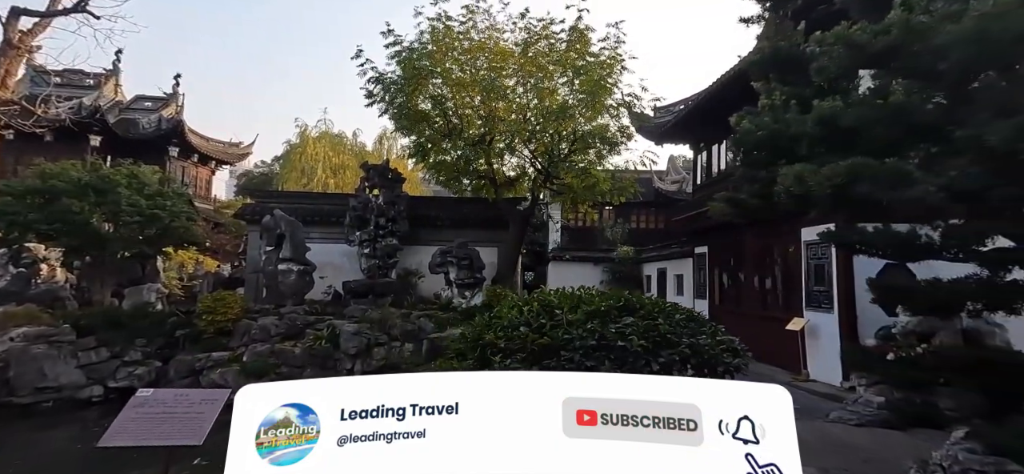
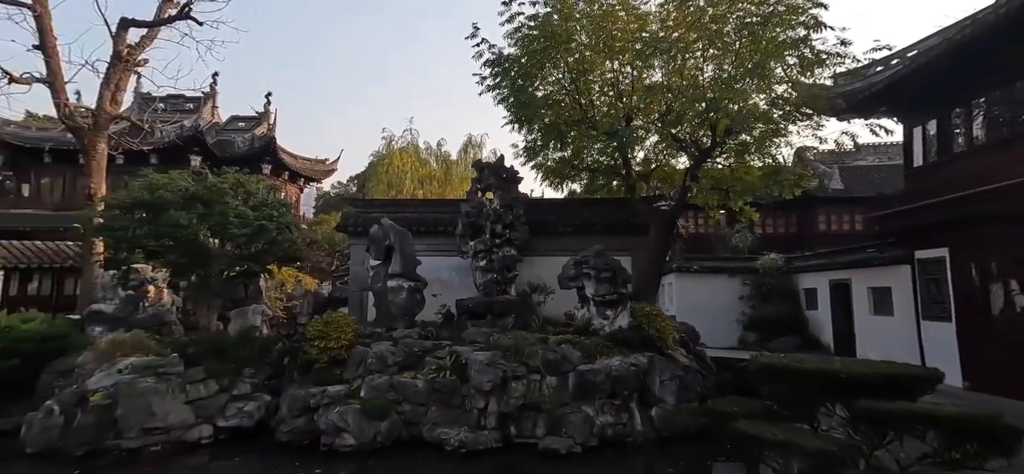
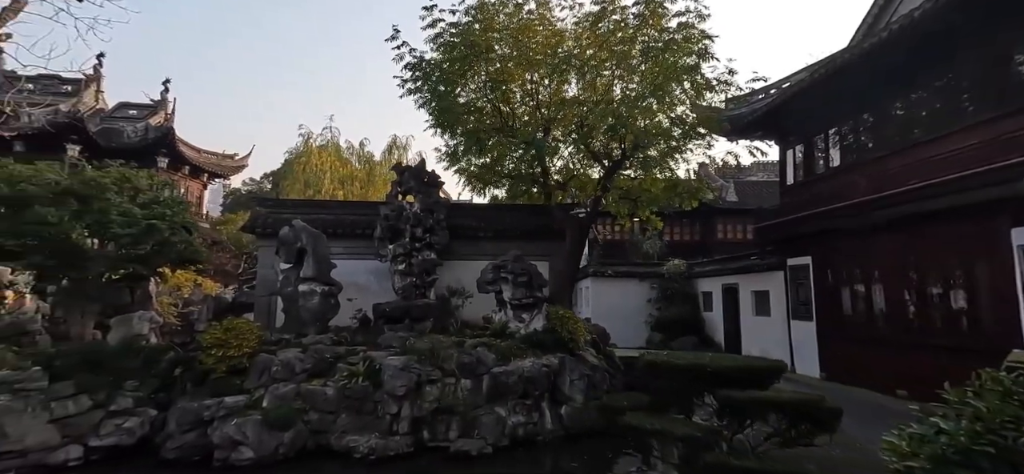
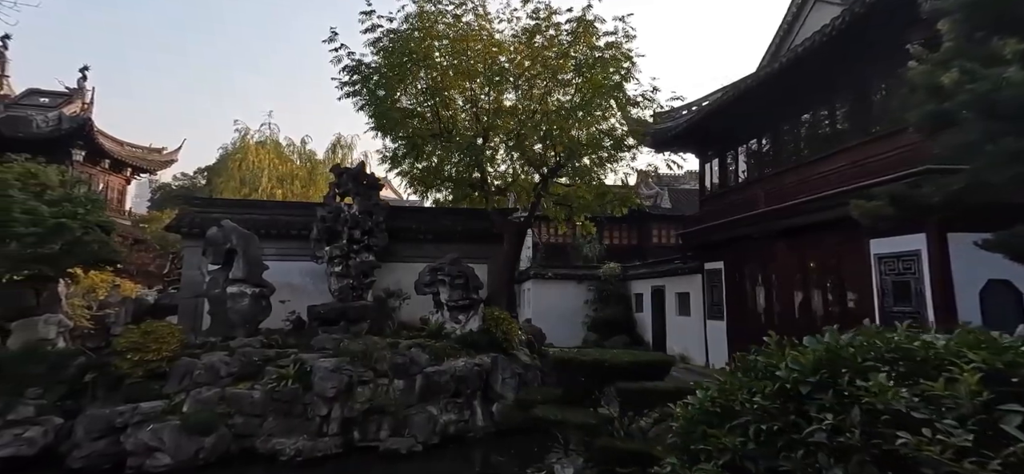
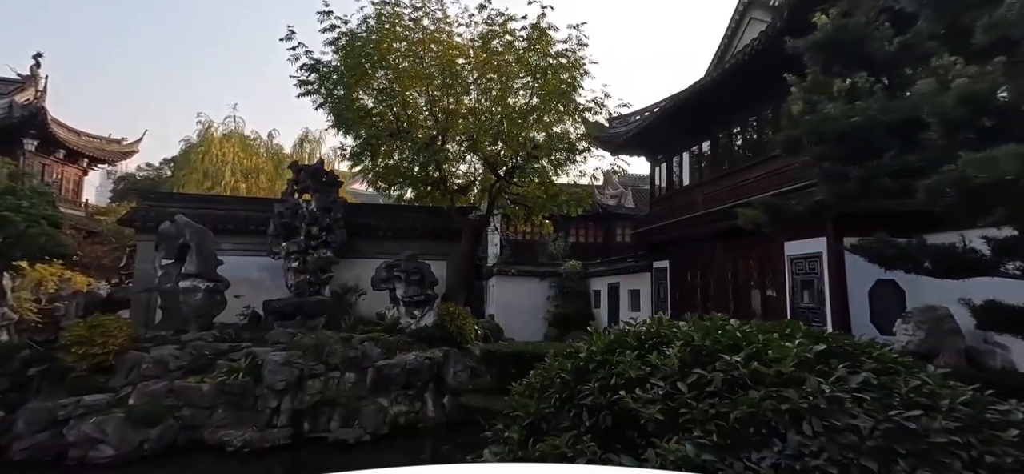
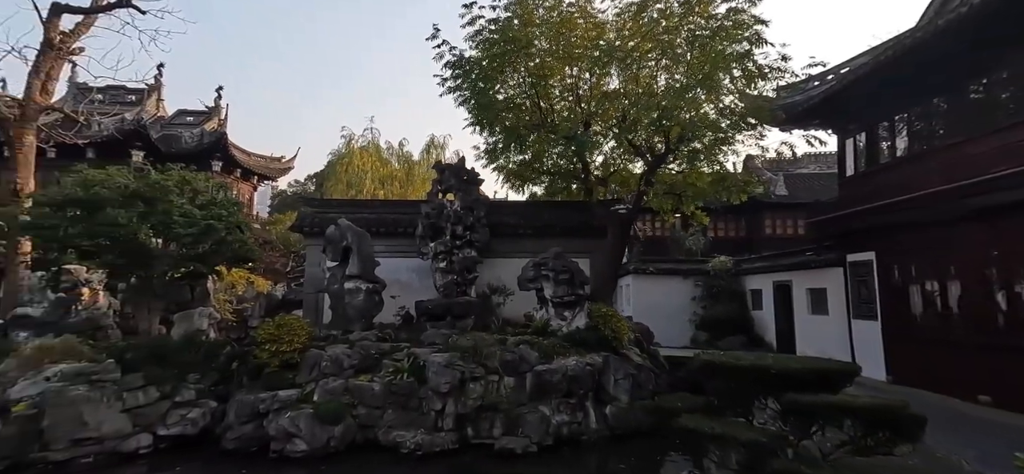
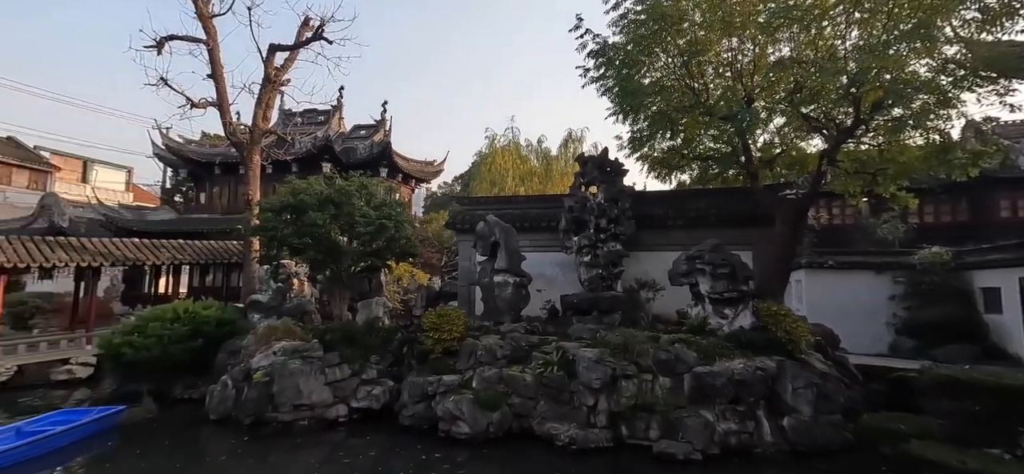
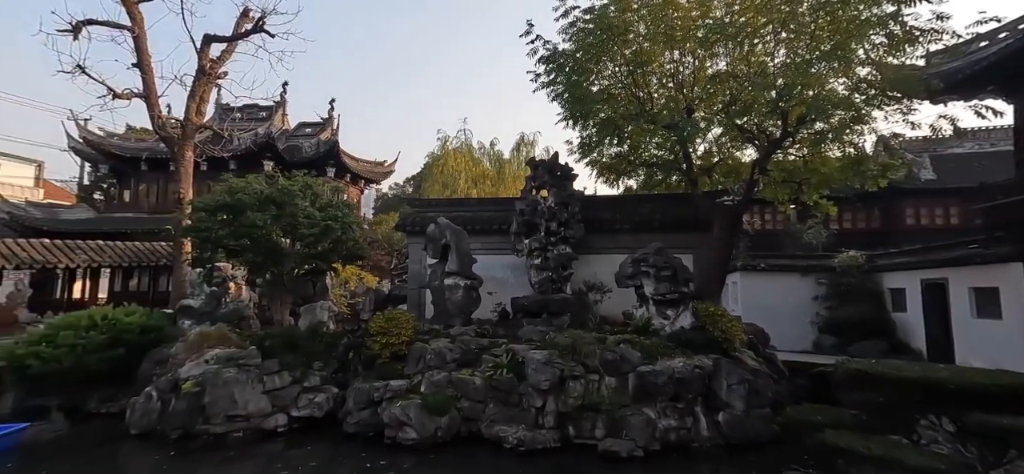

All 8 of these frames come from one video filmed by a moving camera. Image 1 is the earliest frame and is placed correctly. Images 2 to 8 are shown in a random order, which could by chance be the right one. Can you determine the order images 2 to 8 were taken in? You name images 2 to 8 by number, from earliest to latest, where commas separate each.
5, 4, 3, 6, 2, 8, 7
